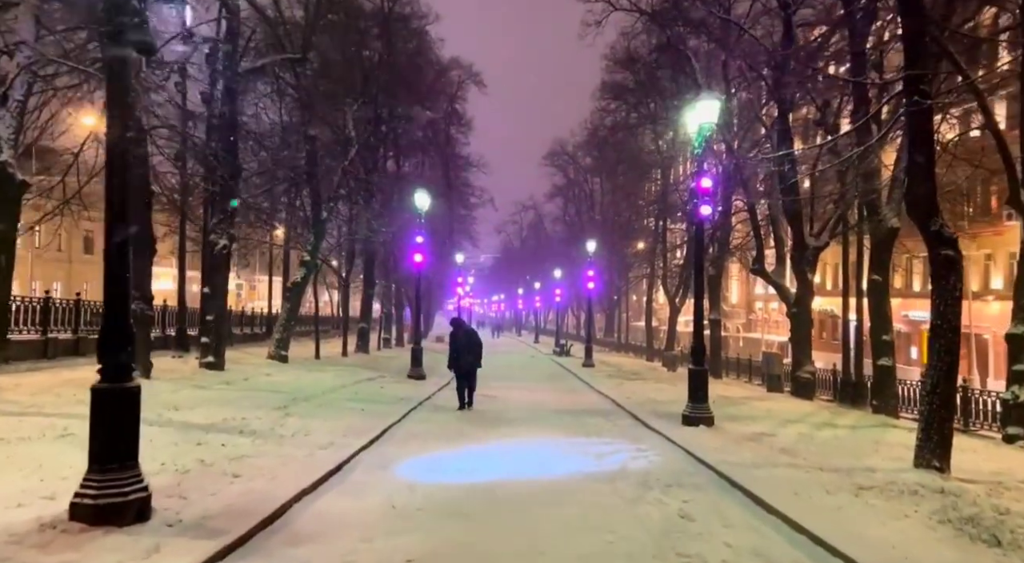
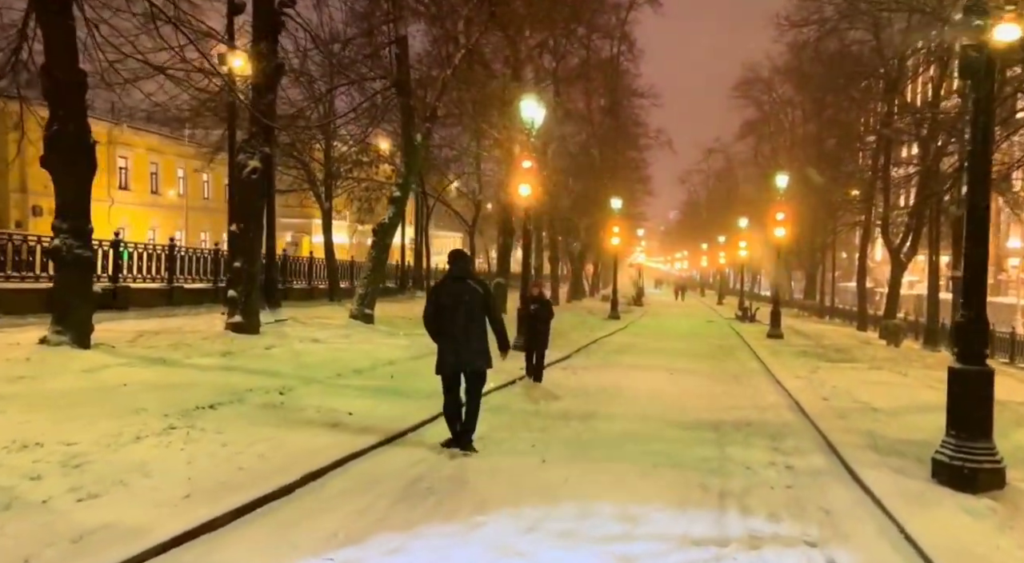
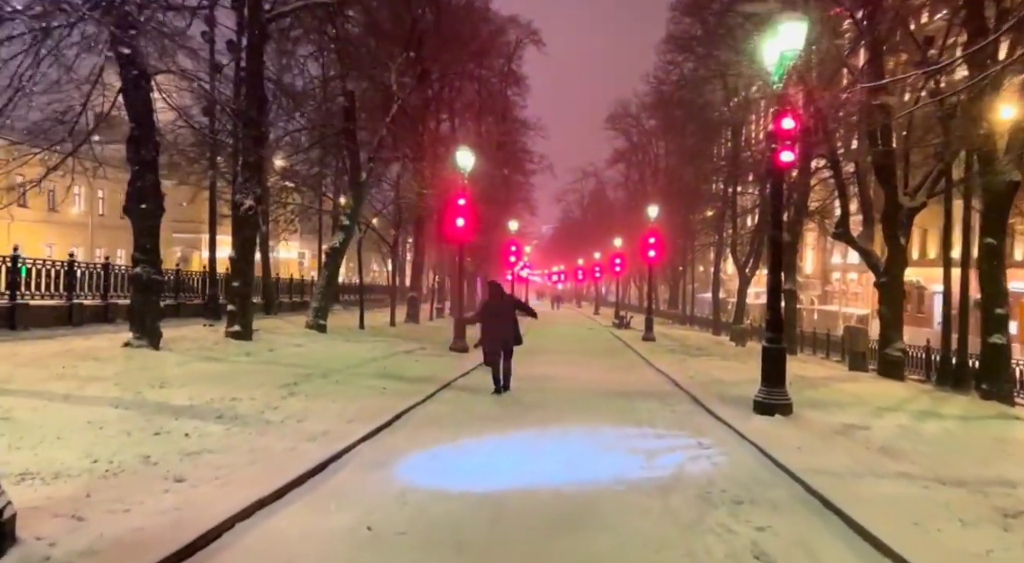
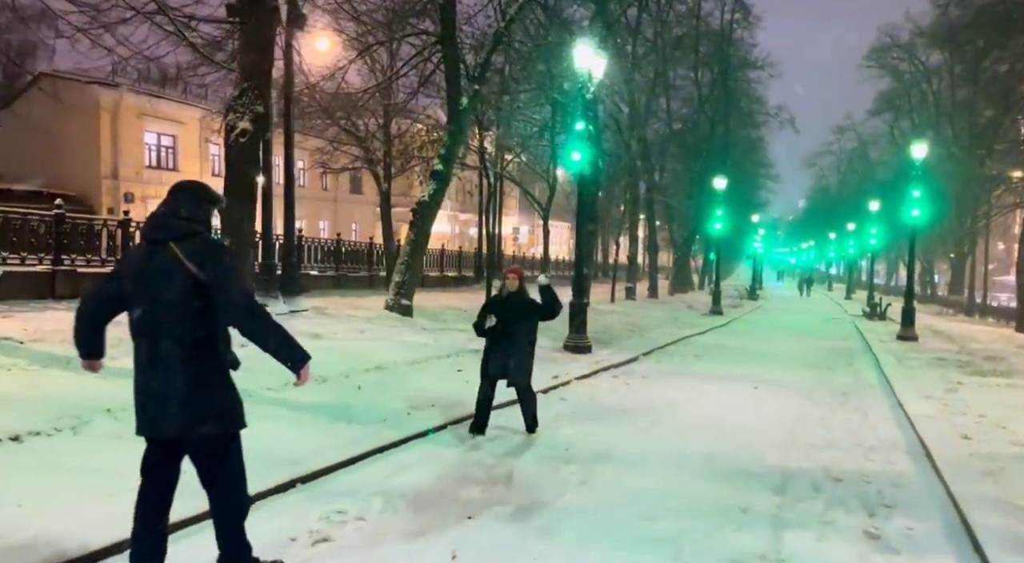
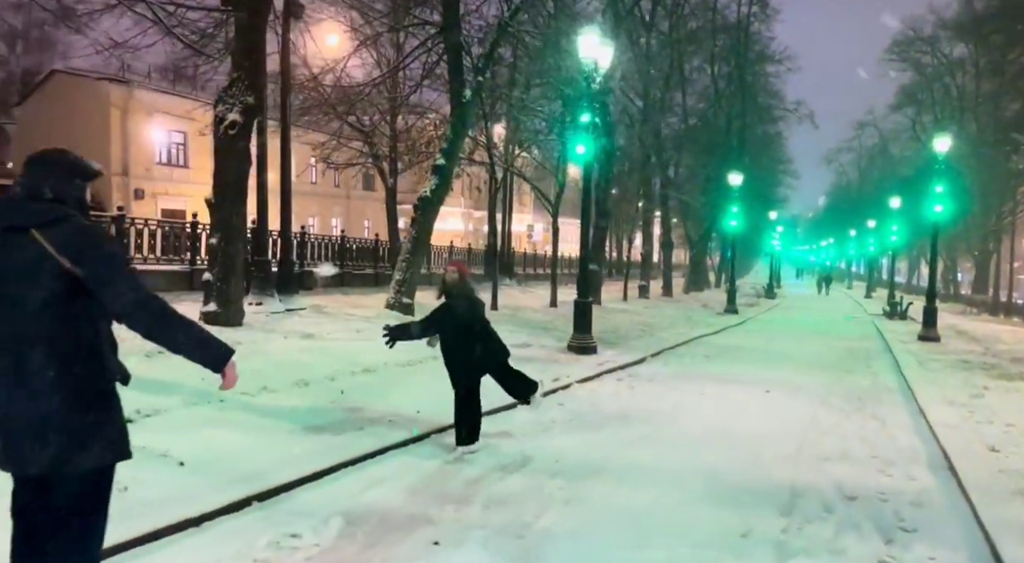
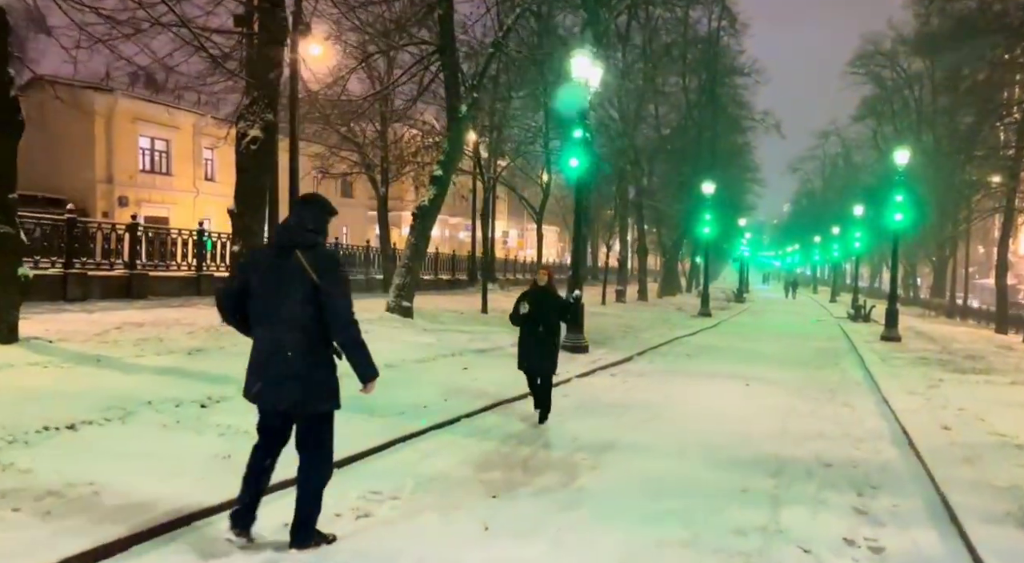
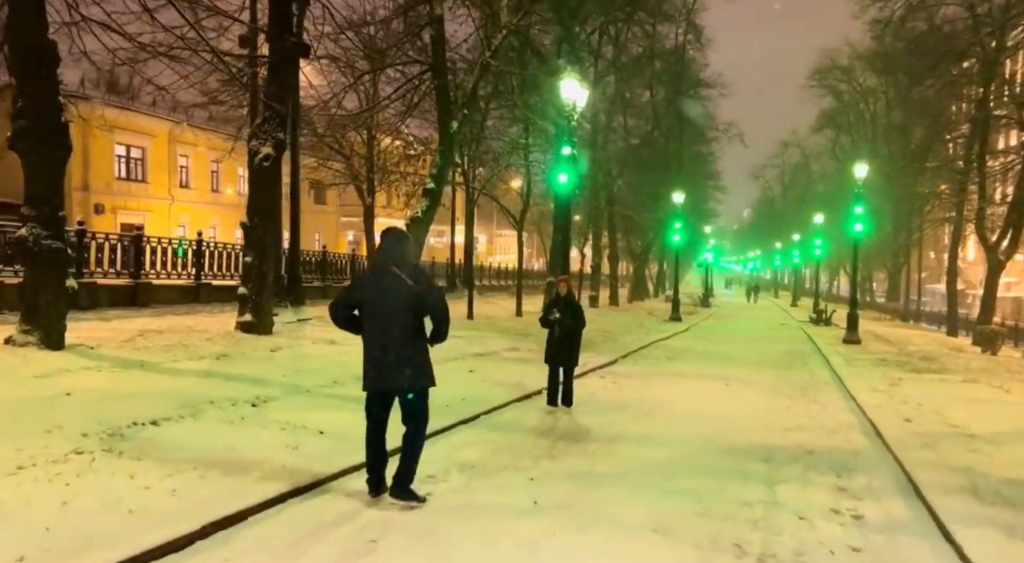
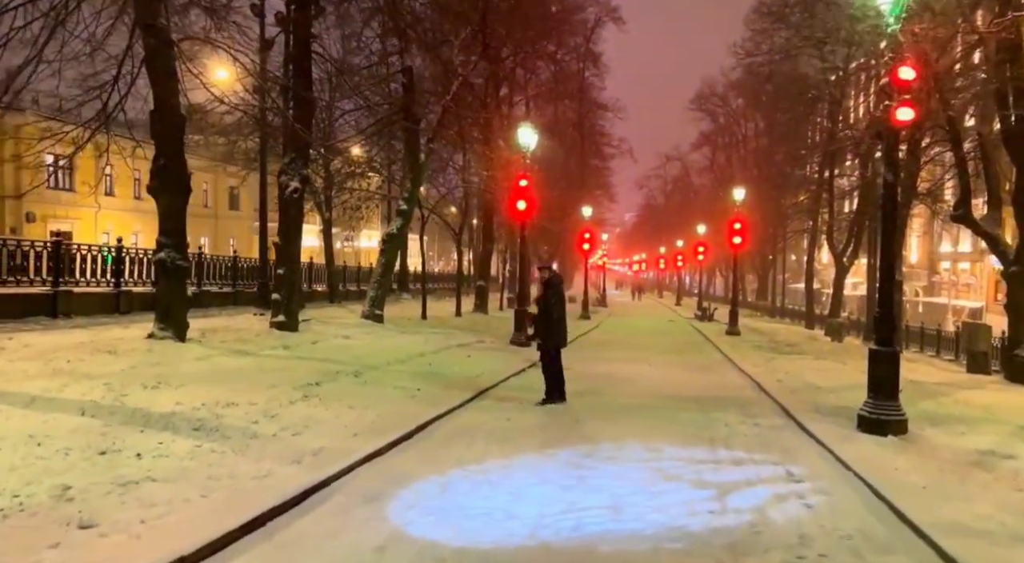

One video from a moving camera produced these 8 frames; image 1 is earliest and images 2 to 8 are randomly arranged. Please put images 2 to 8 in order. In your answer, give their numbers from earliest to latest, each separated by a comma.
3, 8, 2, 7, 6, 4, 5
